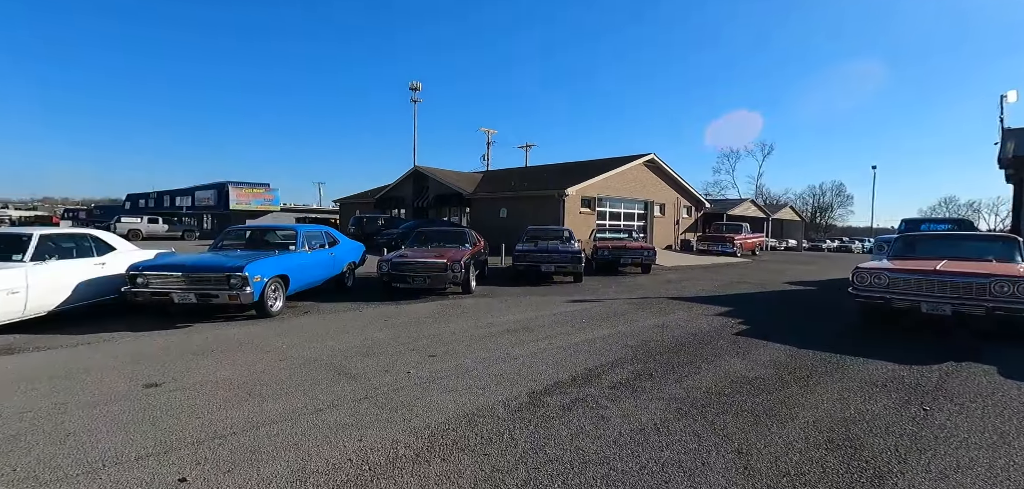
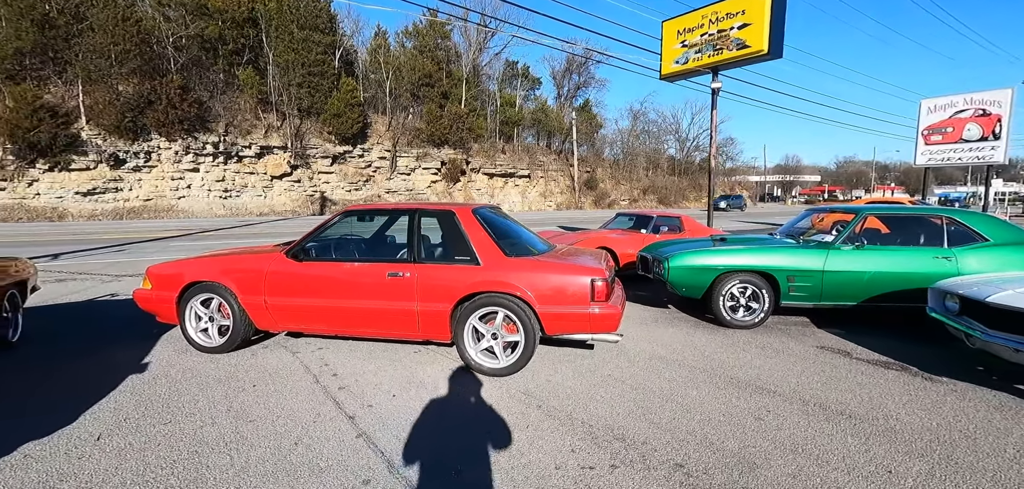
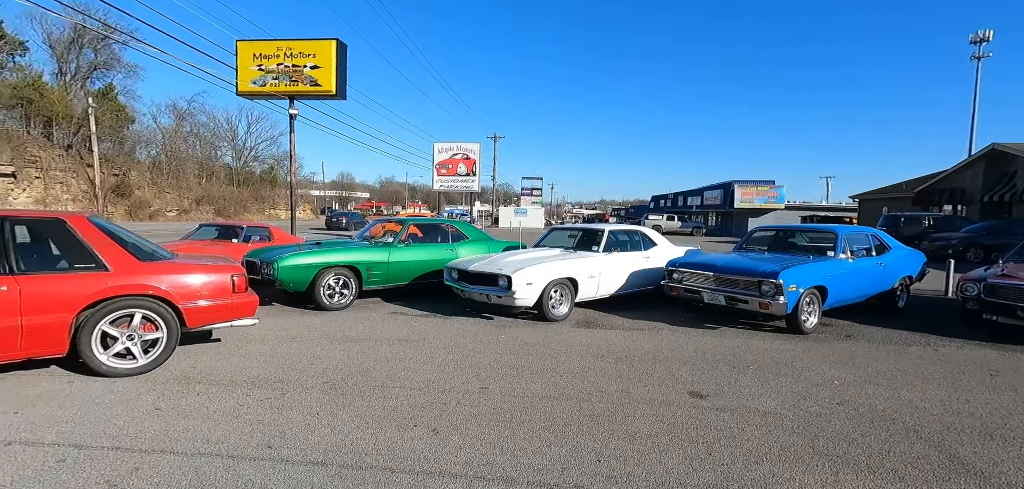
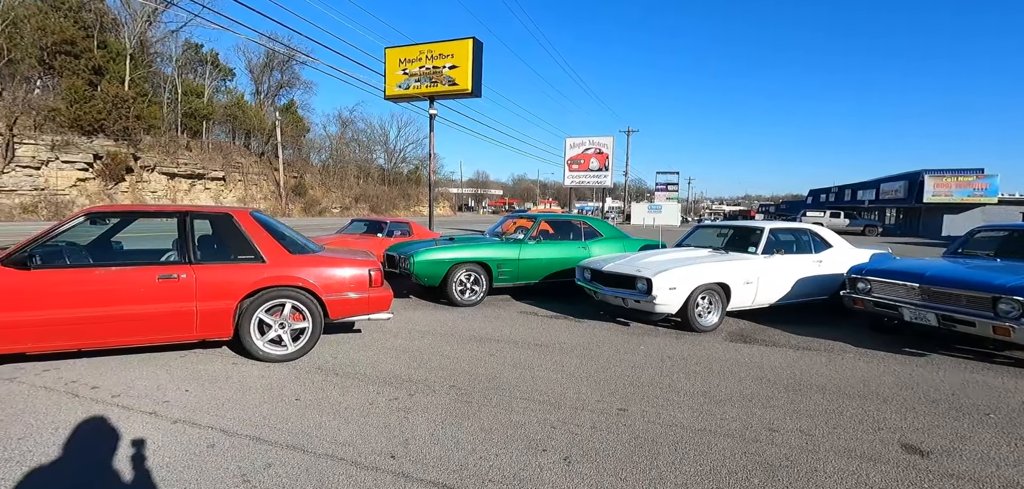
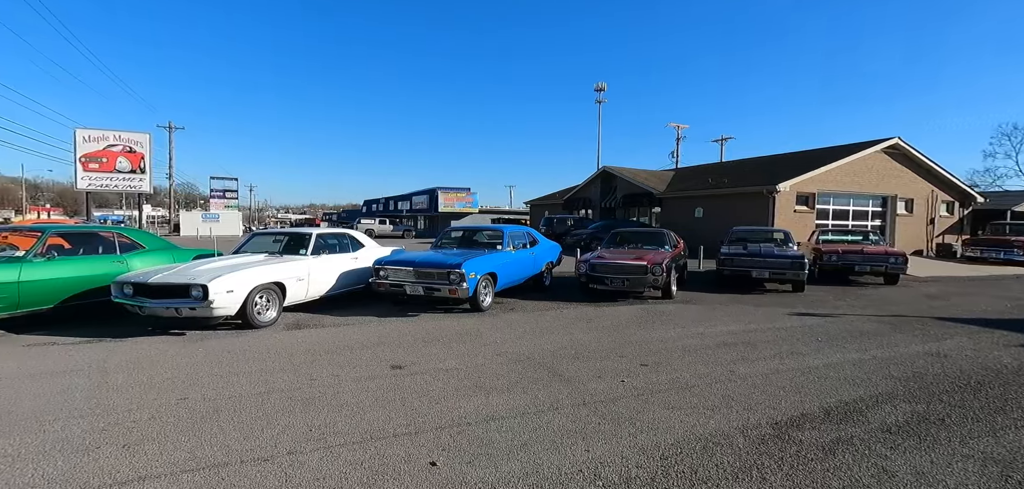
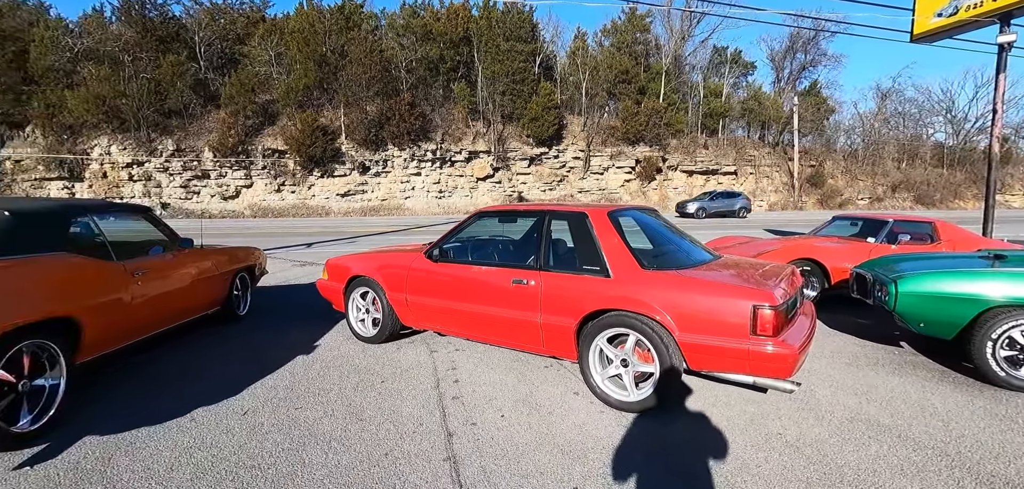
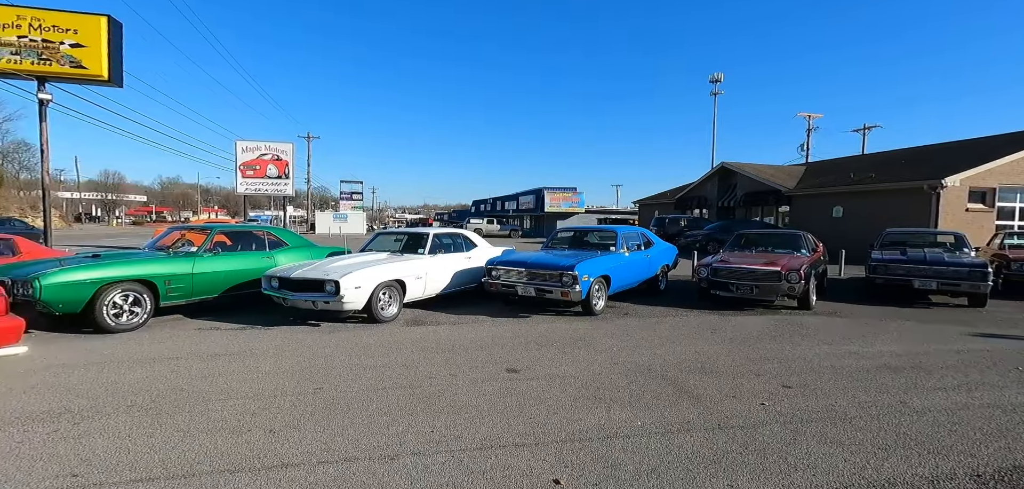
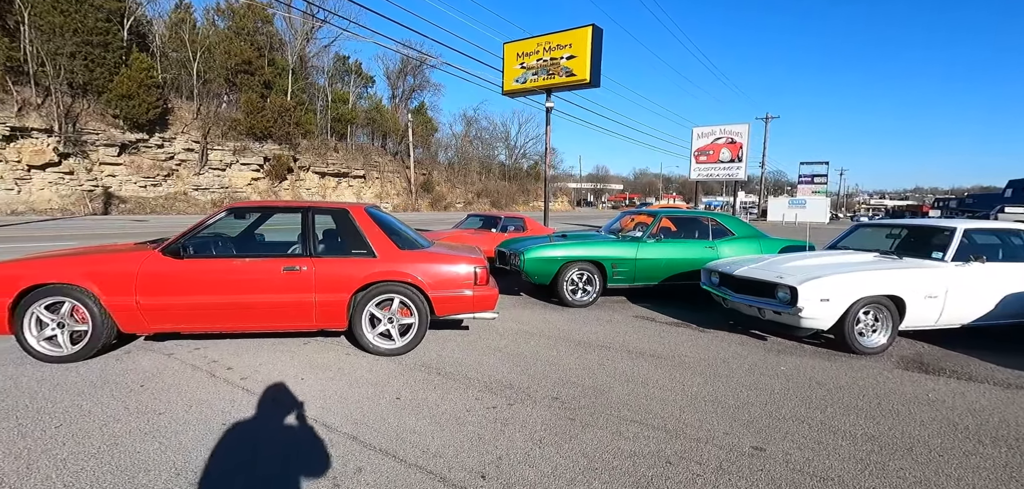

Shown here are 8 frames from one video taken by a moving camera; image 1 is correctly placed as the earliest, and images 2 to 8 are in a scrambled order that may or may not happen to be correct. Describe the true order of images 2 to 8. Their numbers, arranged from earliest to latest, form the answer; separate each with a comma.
5, 7, 3, 4, 8, 2, 6
